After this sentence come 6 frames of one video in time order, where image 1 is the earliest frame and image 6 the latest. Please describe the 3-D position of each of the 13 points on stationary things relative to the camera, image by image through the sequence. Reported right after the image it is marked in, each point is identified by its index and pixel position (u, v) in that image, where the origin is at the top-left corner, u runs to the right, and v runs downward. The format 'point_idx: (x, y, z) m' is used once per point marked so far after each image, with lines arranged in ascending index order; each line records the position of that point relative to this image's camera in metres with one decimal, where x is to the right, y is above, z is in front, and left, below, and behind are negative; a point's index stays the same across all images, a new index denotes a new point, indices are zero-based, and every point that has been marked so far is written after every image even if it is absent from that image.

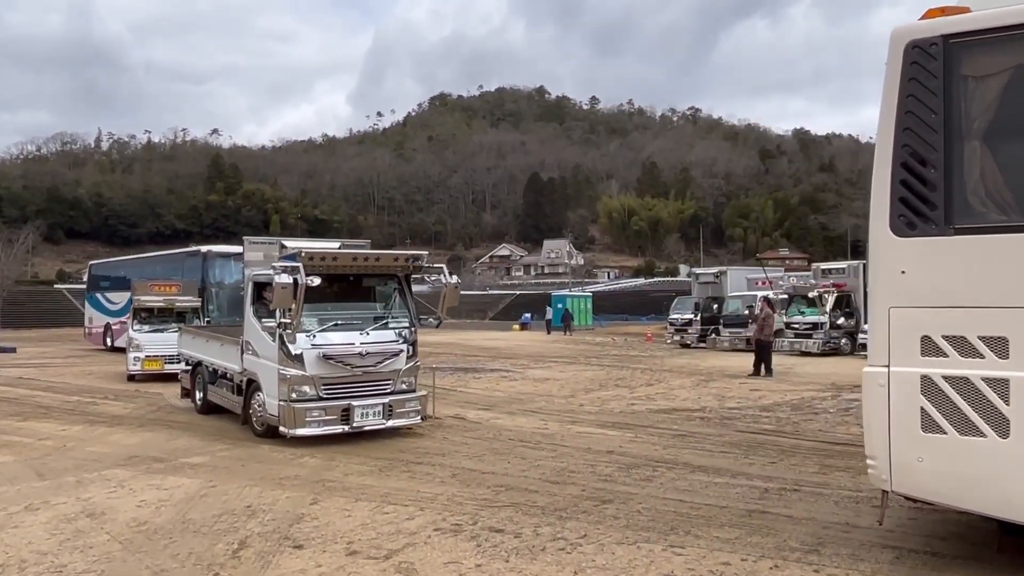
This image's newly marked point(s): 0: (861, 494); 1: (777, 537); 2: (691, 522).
0: (+3.2, -1.9, +7.5) m
1: (+2.0, -1.9, +6.1) m
2: (+1.5, -1.9, +6.5) m
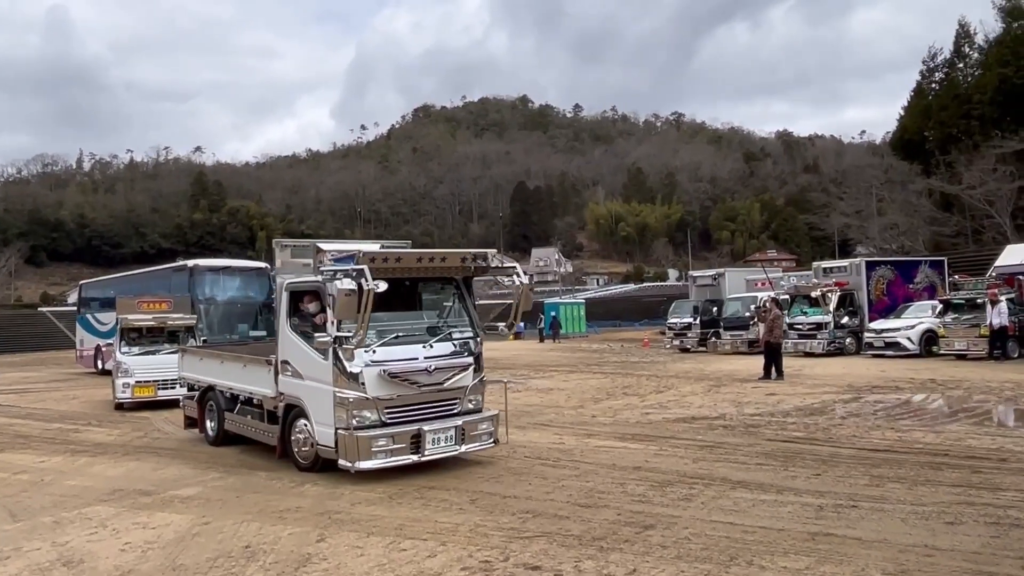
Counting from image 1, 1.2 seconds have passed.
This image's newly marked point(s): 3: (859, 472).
0: (+3.5, -1.9, +6.8) m
1: (+2.2, -1.8, +5.4) m
2: (+1.7, -1.9, +5.8) m
3: (+3.6, -1.9, +8.5) m
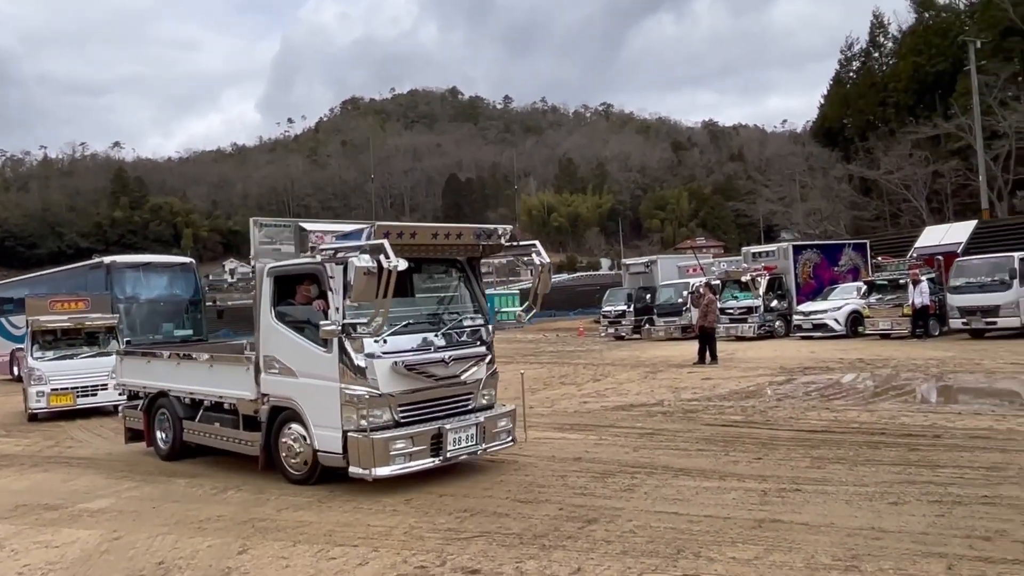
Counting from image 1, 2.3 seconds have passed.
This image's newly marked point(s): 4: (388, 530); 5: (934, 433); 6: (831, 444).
0: (+3.0, -1.7, +6.7) m
1: (+1.8, -1.7, +5.2) m
2: (+1.3, -1.7, +5.6) m
3: (+2.9, -1.7, +8.4) m
4: (-1.0, -1.9, +6.4) m
5: (+4.7, -1.6, +9.1) m
6: (+3.4, -1.7, +8.8) m
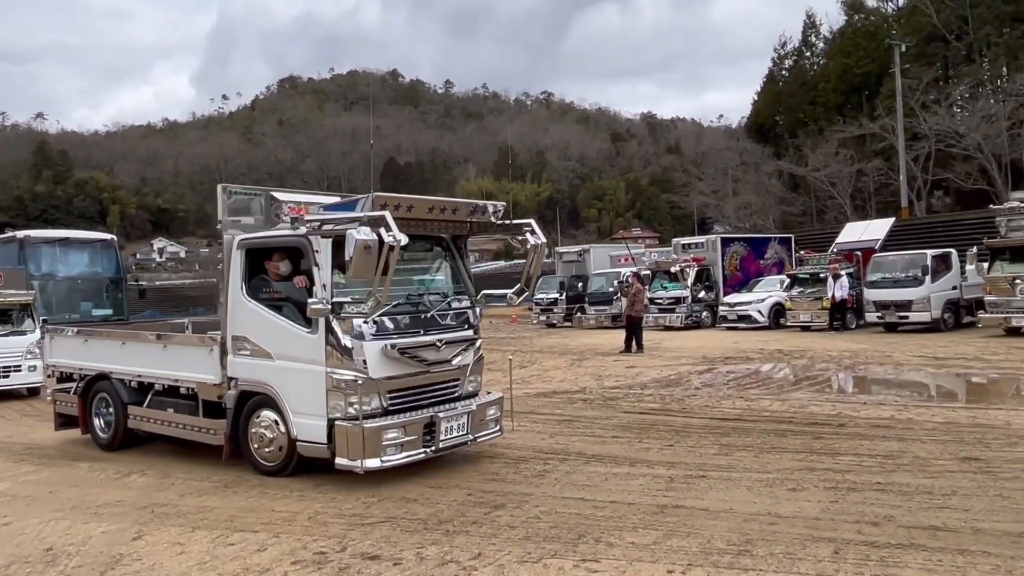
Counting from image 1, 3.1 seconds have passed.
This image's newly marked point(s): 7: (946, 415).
0: (+2.2, -1.6, +6.9) m
1: (+1.2, -1.6, +5.3) m
2: (+0.6, -1.7, +5.6) m
3: (+2.0, -1.6, +8.6) m
4: (-1.7, -1.8, +6.3) m
5: (+3.8, -1.6, +9.4) m
6: (+2.5, -1.6, +9.0) m
7: (+5.2, -1.5, +9.7) m
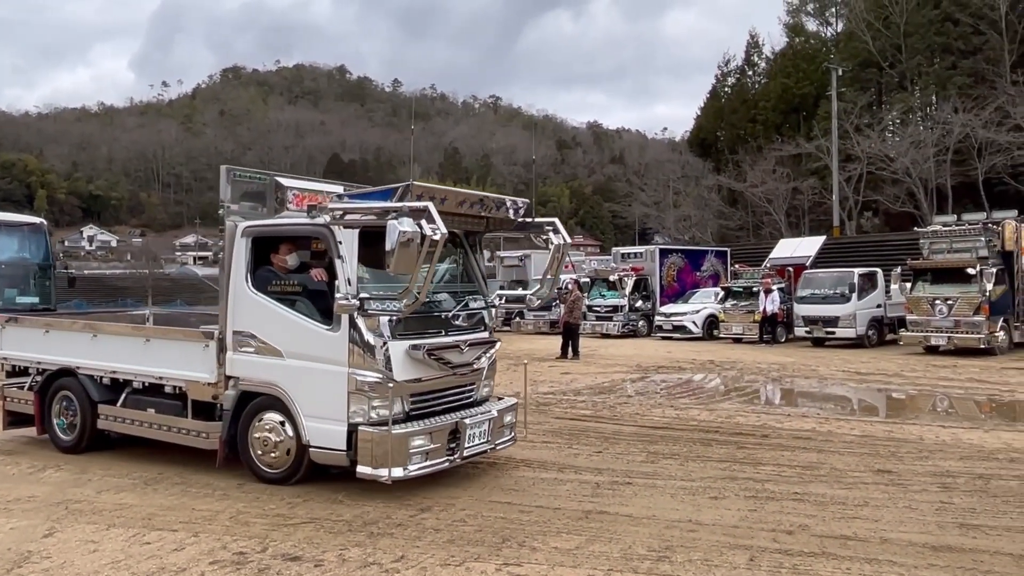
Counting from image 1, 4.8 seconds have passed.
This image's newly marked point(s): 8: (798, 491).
0: (+1.6, -1.7, +7.1) m
1: (+0.7, -1.7, +5.4) m
2: (+0.1, -1.7, +5.7) m
3: (+1.3, -1.7, +8.7) m
4: (-2.3, -1.7, +6.2) m
5: (+3.0, -1.7, +9.6) m
6: (+1.8, -1.7, +9.1) m
7: (+4.4, -1.7, +10.0) m
8: (+2.4, -1.7, +6.8) m
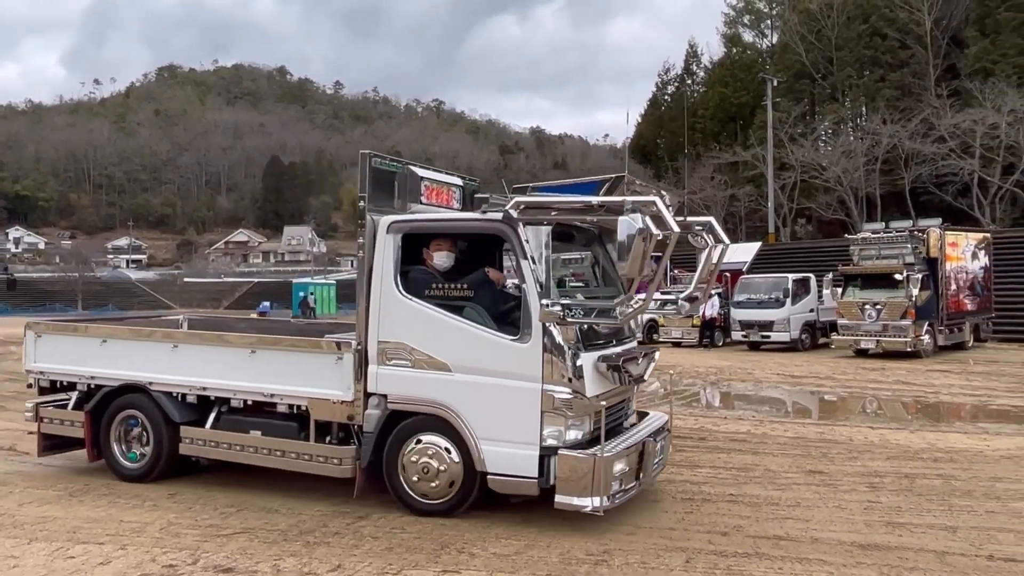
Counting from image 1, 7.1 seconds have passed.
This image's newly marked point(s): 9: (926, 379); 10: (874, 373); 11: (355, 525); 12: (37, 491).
0: (+1.1, -1.7, +7.1) m
1: (+0.3, -1.7, +5.4) m
2: (-0.3, -1.7, +5.7) m
3: (+0.7, -1.8, +8.7) m
4: (-2.7, -1.8, +6.0) m
5: (+2.3, -1.8, +9.8) m
6: (+1.1, -1.8, +9.2) m
7: (+3.6, -1.8, +10.3) m
8: (+1.9, -1.8, +7.0) m
9: (+8.4, -1.8, +16.4) m
10: (+7.9, -1.9, +17.8) m
11: (-1.1, -1.7, +6.0) m
12: (-4.4, -1.8, +7.2) m
